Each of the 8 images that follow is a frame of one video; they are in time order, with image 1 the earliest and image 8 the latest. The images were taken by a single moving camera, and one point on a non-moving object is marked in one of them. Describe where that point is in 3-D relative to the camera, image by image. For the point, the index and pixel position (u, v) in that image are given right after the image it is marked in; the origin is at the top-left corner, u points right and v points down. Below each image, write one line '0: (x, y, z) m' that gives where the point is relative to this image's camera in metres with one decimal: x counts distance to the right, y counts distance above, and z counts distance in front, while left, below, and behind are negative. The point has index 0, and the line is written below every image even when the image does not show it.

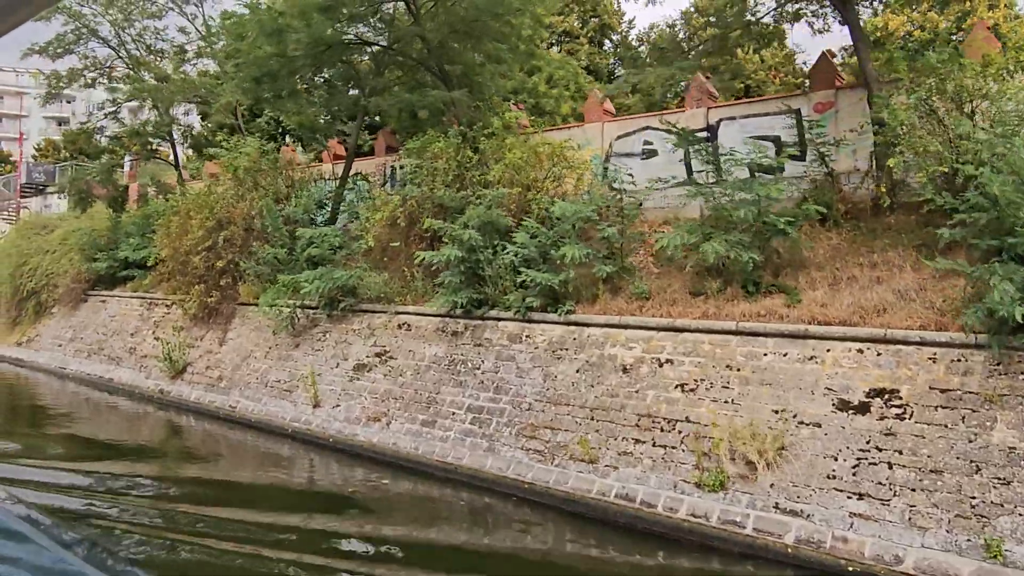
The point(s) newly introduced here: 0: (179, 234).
0: (-7.5, +1.2, +16.6) m
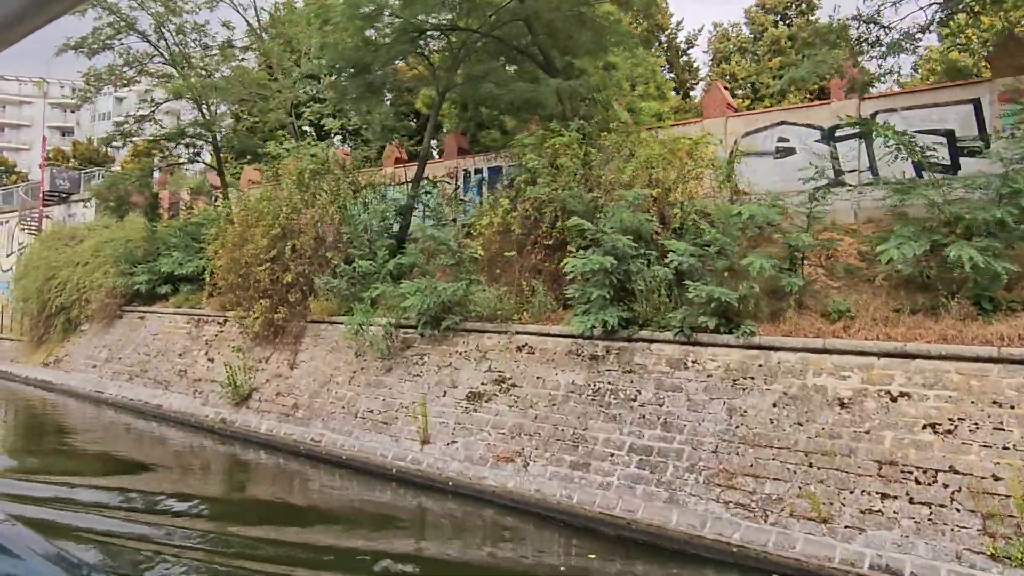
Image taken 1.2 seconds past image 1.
0: (-5.6, +0.9, +15.0) m
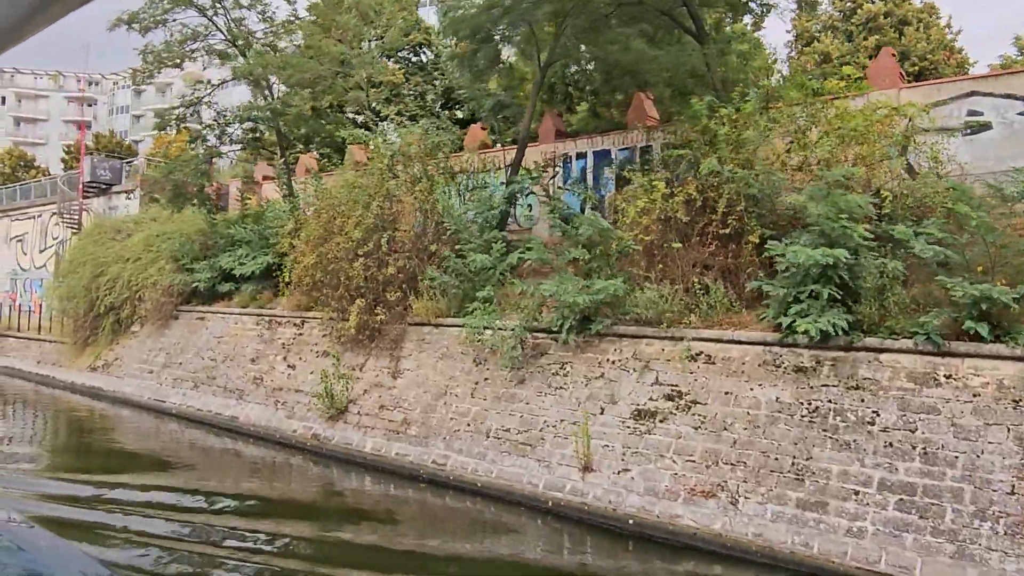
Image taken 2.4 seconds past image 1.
0: (-3.5, +0.9, +13.4) m
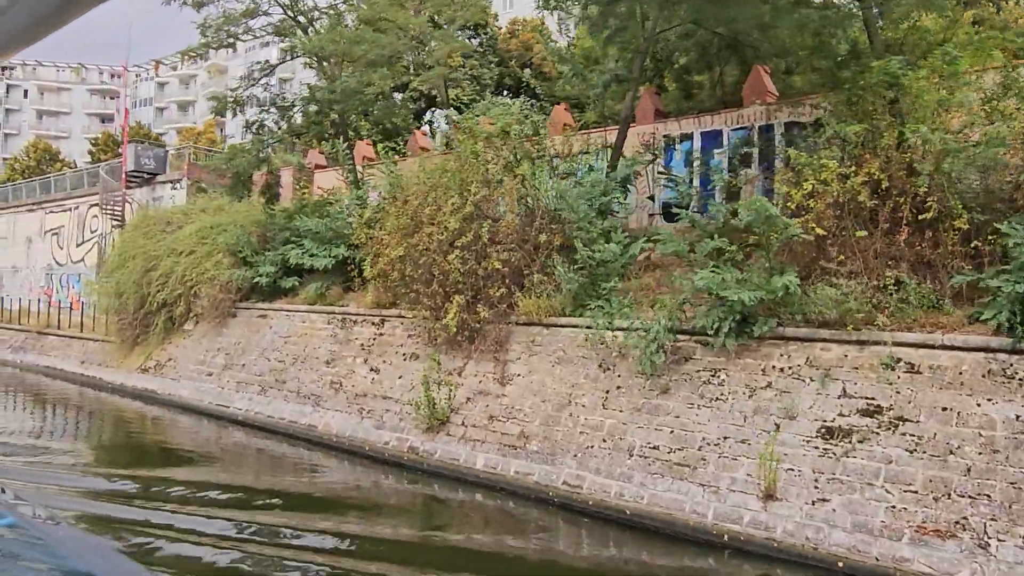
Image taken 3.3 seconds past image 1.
0: (-1.8, +1.0, +12.1) m
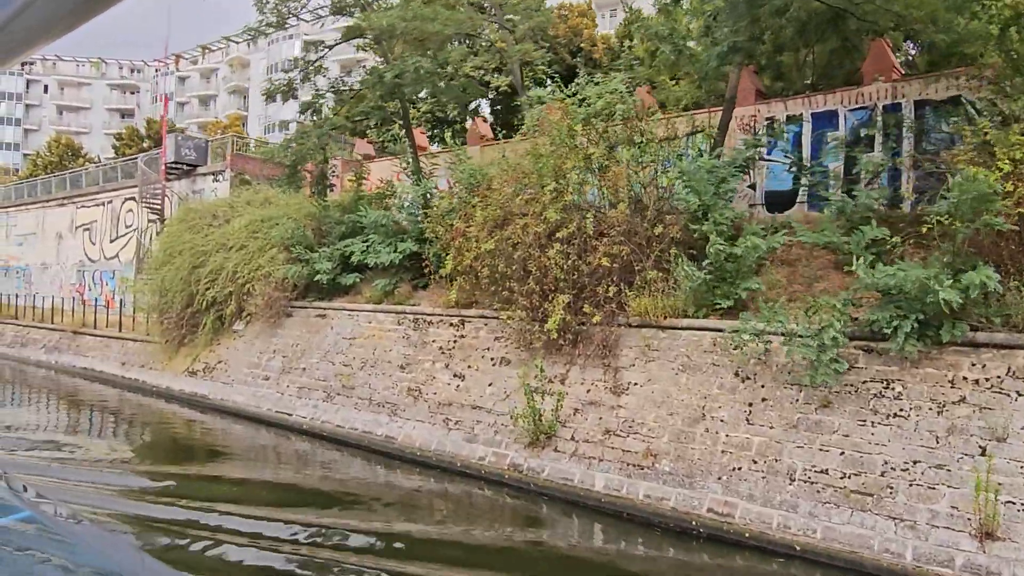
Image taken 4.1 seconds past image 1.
0: (-0.3, +1.0, +11.0) m
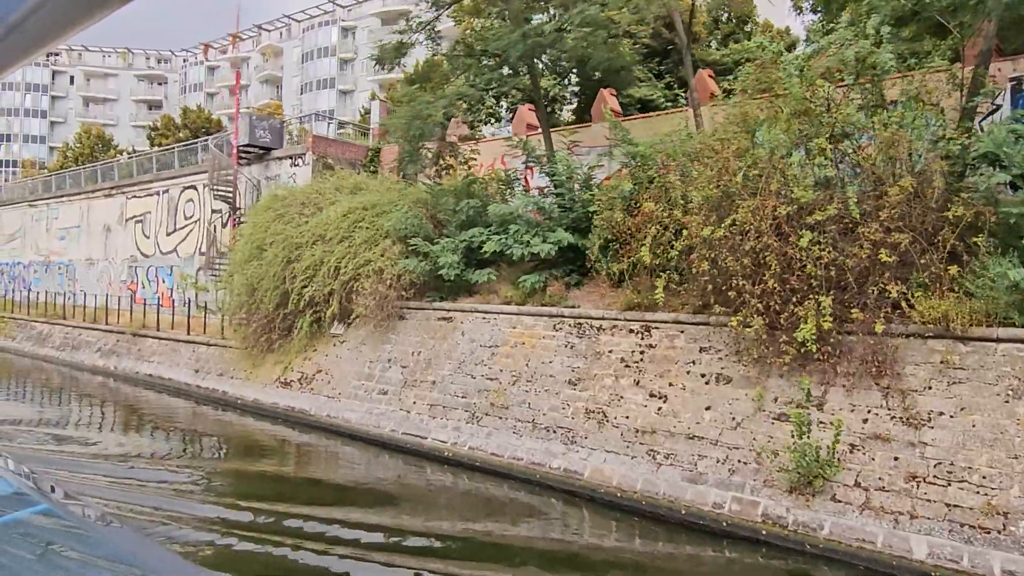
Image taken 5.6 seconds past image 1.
0: (+2.2, +1.0, +8.8) m
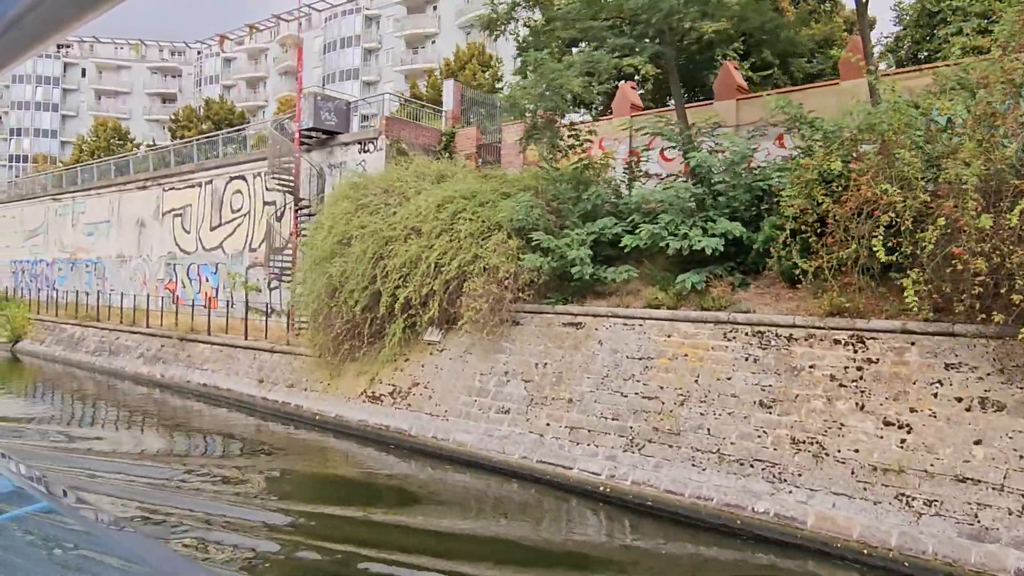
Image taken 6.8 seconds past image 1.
0: (+4.2, +1.0, +7.0) m
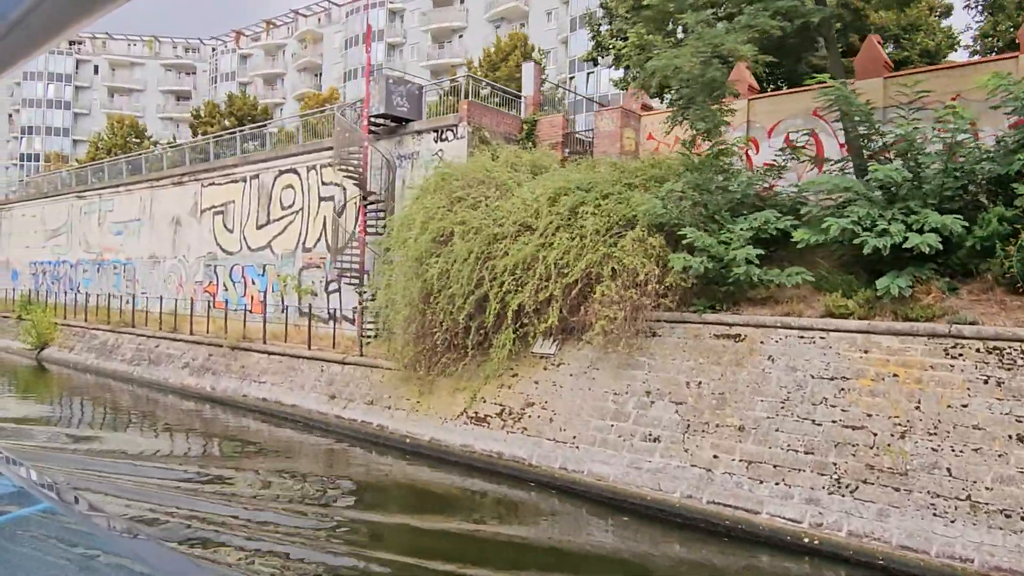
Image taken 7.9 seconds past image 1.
0: (+5.9, +1.0, +5.4) m
